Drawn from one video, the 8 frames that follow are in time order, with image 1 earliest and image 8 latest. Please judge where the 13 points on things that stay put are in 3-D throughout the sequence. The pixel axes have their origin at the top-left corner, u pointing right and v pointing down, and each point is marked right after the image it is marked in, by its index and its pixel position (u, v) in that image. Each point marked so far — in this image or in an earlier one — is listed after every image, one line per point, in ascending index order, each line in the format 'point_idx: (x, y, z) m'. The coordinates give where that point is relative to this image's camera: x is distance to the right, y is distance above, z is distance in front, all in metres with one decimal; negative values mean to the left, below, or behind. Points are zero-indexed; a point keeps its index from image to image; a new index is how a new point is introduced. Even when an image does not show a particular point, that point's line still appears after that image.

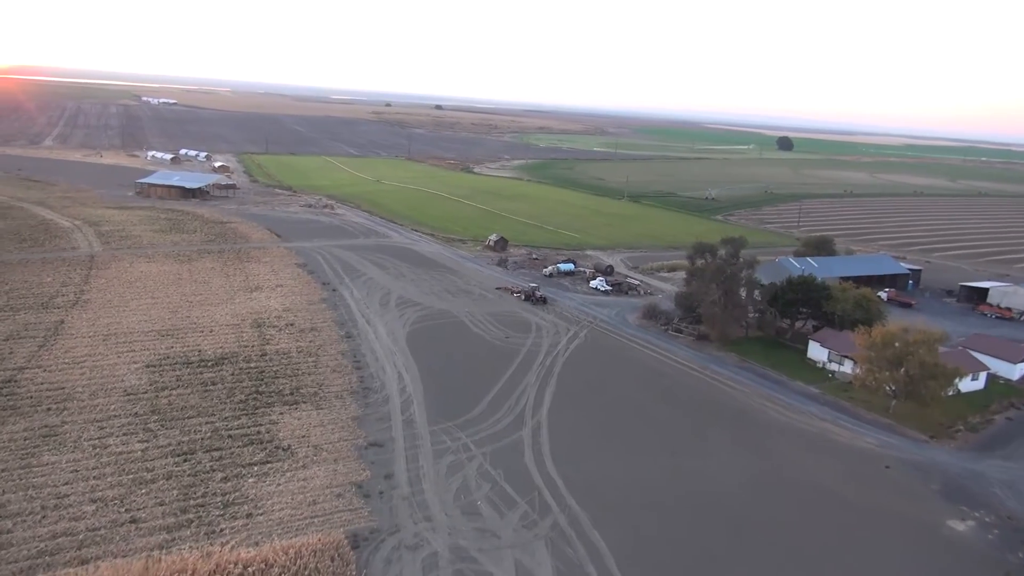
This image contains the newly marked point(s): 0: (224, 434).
0: (-5.9, -3.0, +16.2) m
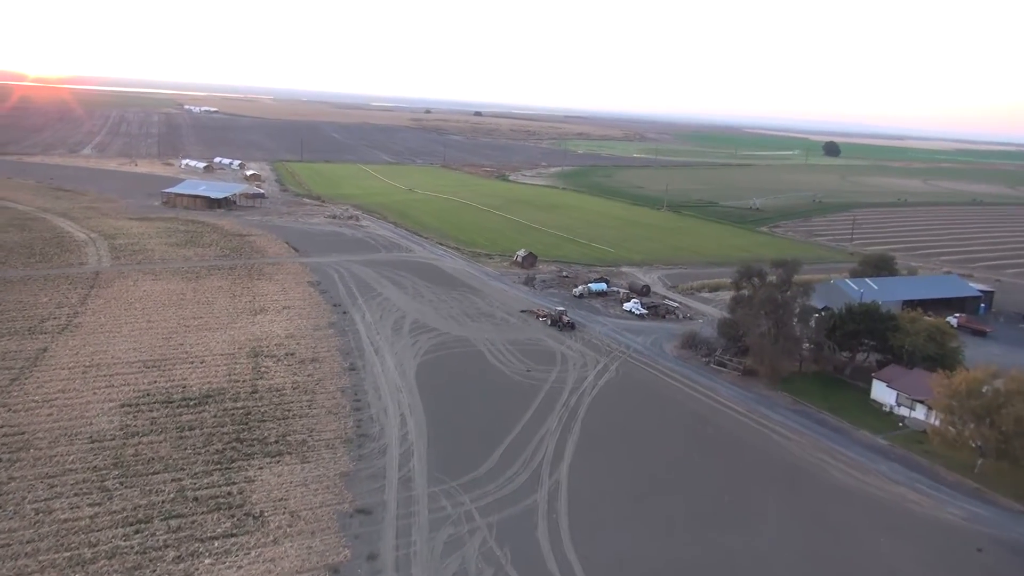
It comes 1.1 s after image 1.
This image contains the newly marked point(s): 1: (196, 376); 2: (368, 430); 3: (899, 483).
0: (-5.7, -3.7, +14.0) m
1: (-7.9, -2.2, +19.9) m
2: (-3.1, -3.1, +17.2) m
3: (+7.8, -3.9, +15.9) m
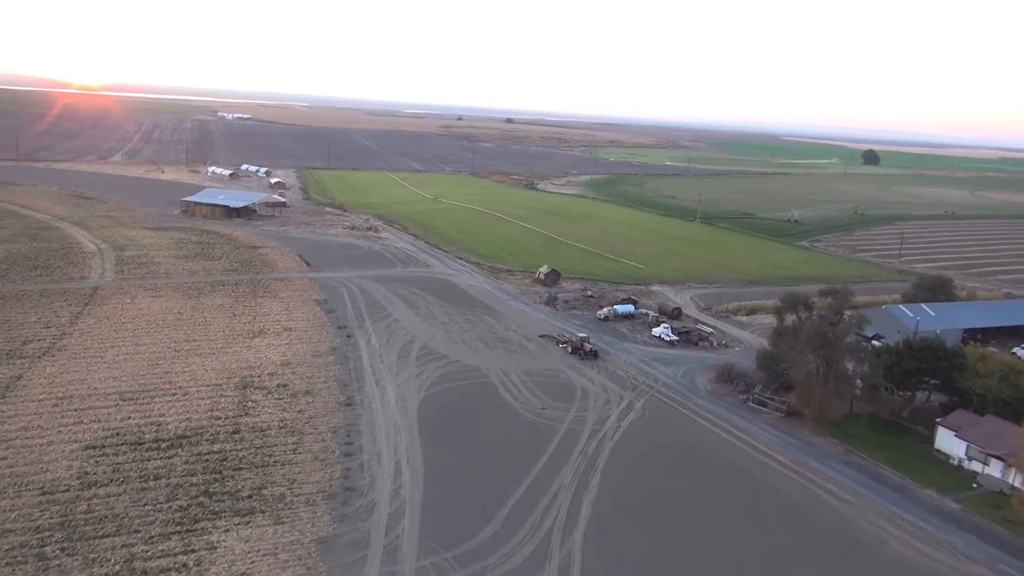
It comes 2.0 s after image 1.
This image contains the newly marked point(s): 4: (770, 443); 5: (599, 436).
0: (-5.7, -4.2, +12.0) m
1: (-7.6, -2.8, +18.0) m
2: (-3.0, -3.7, +15.2) m
3: (+7.8, -4.6, +13.3) m
4: (+5.8, -3.5, +17.9) m
5: (+2.0, -3.4, +18.0) m
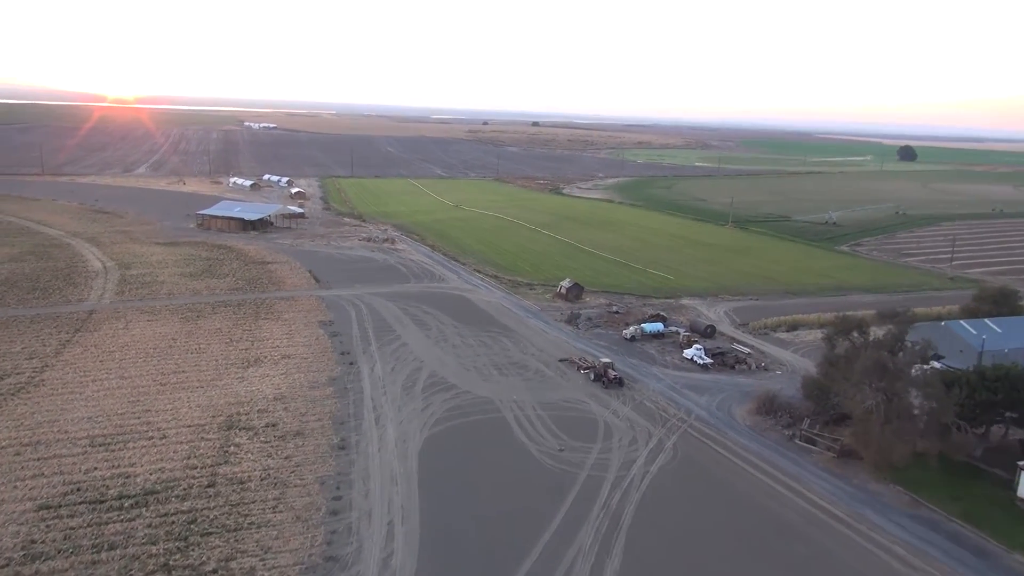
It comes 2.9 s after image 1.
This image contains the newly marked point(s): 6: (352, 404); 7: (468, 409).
0: (-5.6, -4.9, +10.0) m
1: (-7.4, -3.5, +16.1) m
2: (-2.8, -4.3, +13.1) m
3: (+7.9, -5.0, +10.9) m
4: (+6.1, -4.0, +15.5) m
5: (+2.2, -3.9, +15.7) m
6: (-4.0, -2.9, +19.8) m
7: (-1.1, -3.0, +19.7) m
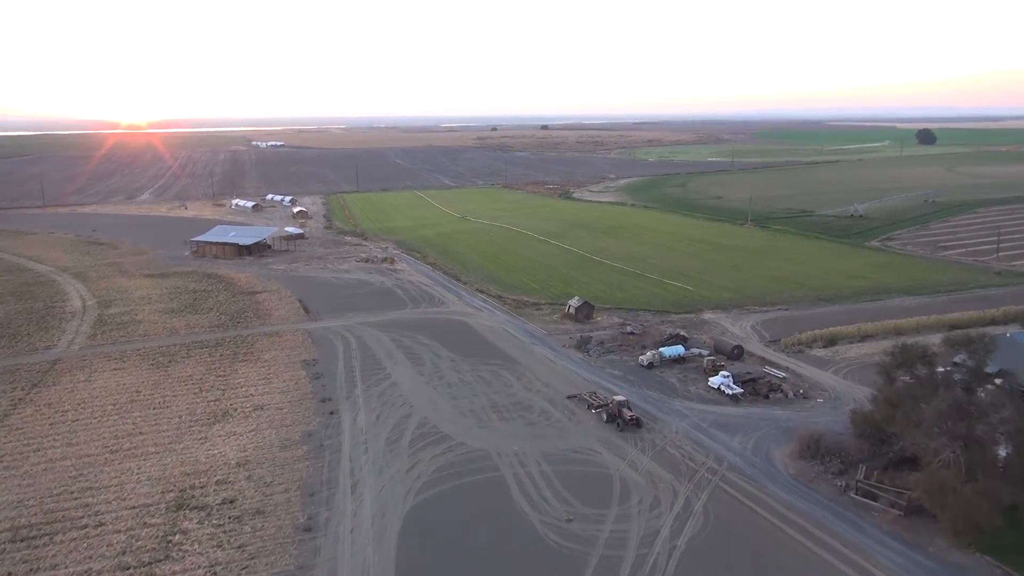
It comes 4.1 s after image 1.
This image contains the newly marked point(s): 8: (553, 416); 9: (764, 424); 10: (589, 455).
0: (-5.8, -5.9, +7.3) m
1: (-7.4, -4.6, +13.4) m
2: (-2.9, -5.2, +10.3) m
3: (+7.8, -5.4, +7.9) m
4: (+6.0, -4.4, +12.5) m
5: (+2.2, -4.5, +12.9) m
6: (-4.0, -3.8, +17.1) m
7: (-1.1, -3.8, +16.9) m
8: (+1.0, -3.1, +19.5) m
9: (+5.9, -3.2, +18.5) m
10: (+1.7, -3.6, +17.2) m
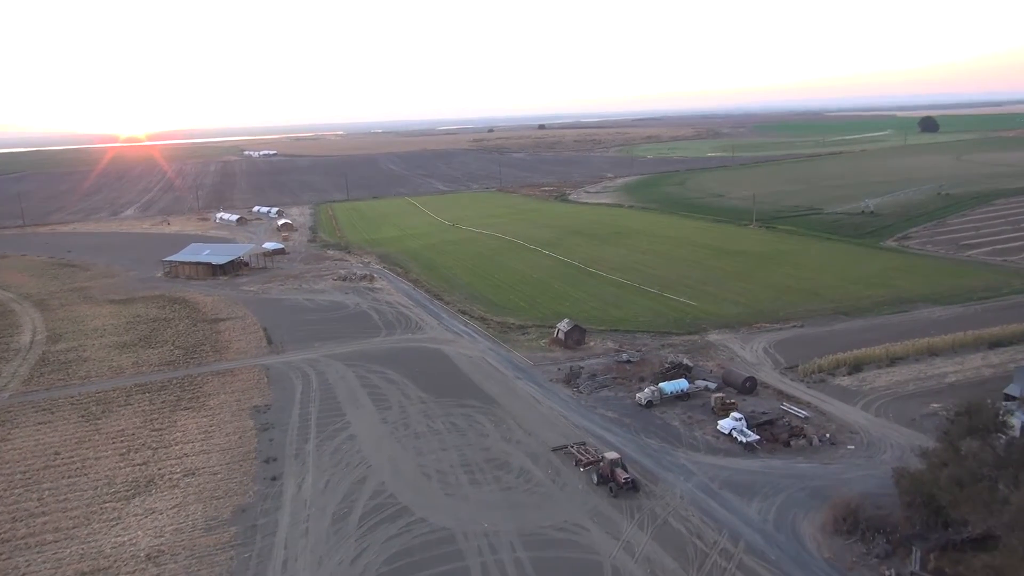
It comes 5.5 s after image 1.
0: (-6.3, -6.8, +4.2) m
1: (-8.0, -5.6, +10.4) m
2: (-3.4, -6.1, +7.2) m
3: (+7.3, -5.9, +4.7) m
4: (+5.5, -5.0, +9.4) m
5: (+1.6, -5.2, +9.8) m
6: (-4.5, -4.8, +14.0) m
7: (-1.6, -4.6, +13.8) m
8: (+0.4, -3.9, +16.4) m
9: (+5.3, -3.8, +15.3) m
10: (+1.1, -4.3, +14.1) m
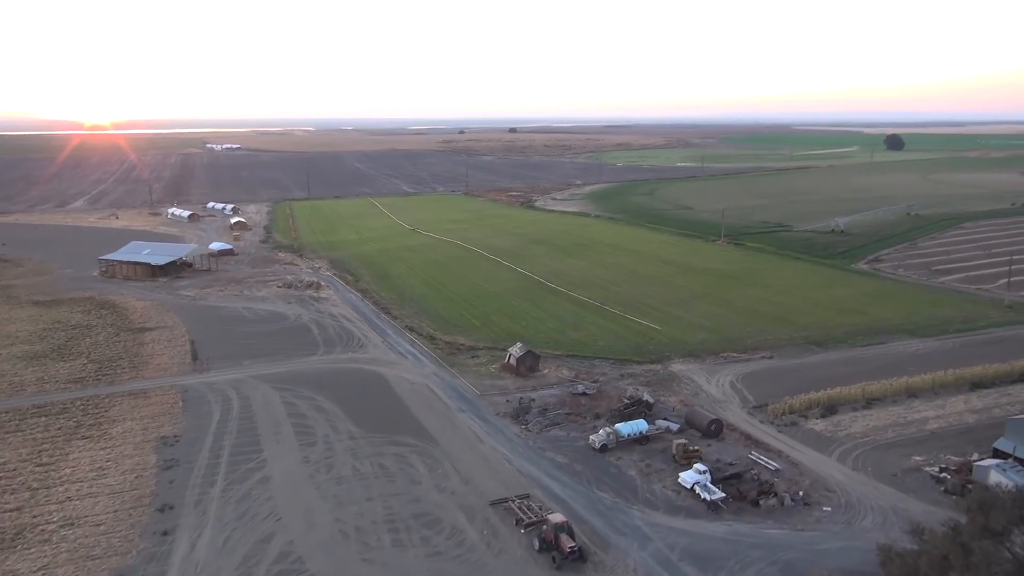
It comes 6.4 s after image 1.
0: (-7.1, -7.2, +1.8) m
1: (-9.0, -6.0, +7.8) m
2: (-4.4, -6.5, +4.9) m
3: (+6.4, -6.6, +2.8) m
4: (+4.5, -5.7, +7.4) m
5: (+0.6, -5.8, +7.6) m
6: (-5.7, -5.2, +11.6) m
7: (-2.8, -5.1, +11.5) m
8: (-0.8, -4.5, +14.2) m
9: (+4.1, -4.5, +13.4) m
10: (-0.1, -4.9, +11.9) m
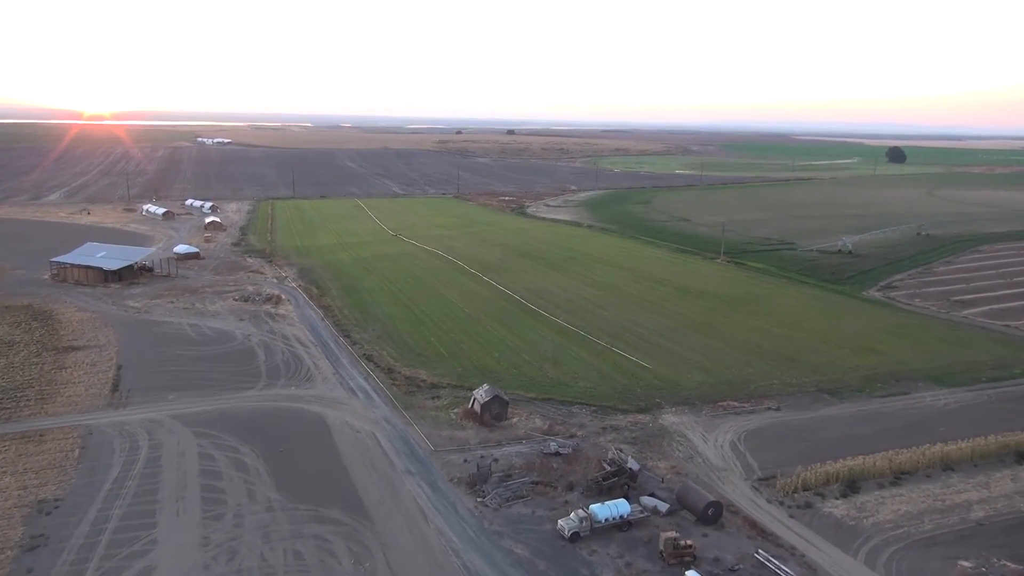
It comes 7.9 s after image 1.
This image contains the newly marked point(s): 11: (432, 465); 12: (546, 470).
0: (-8.0, -7.8, -1.7) m
1: (-9.9, -6.6, +4.4) m
2: (-5.3, -7.2, +1.4) m
3: (+5.5, -7.6, -0.6) m
4: (+3.6, -6.7, +4.0) m
5: (-0.3, -6.7, +4.2) m
6: (-6.6, -5.9, +8.1) m
7: (-3.7, -5.9, +8.1) m
8: (-1.7, -5.3, +10.8) m
9: (+3.2, -5.4, +10.0) m
10: (-1.0, -5.8, +8.5) m
11: (-1.7, -3.9, +17.6) m
12: (+0.7, -3.9, +16.9) m
